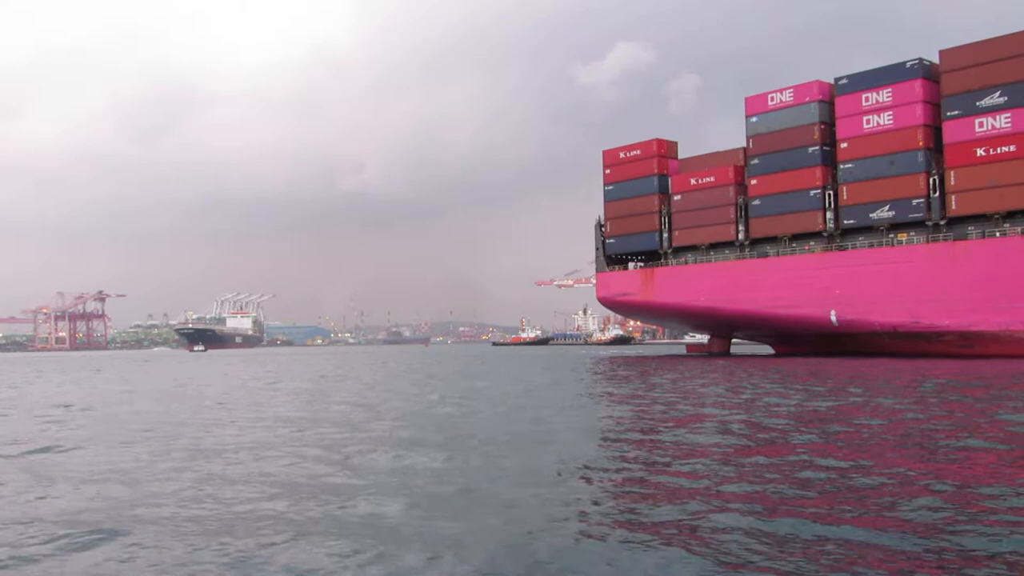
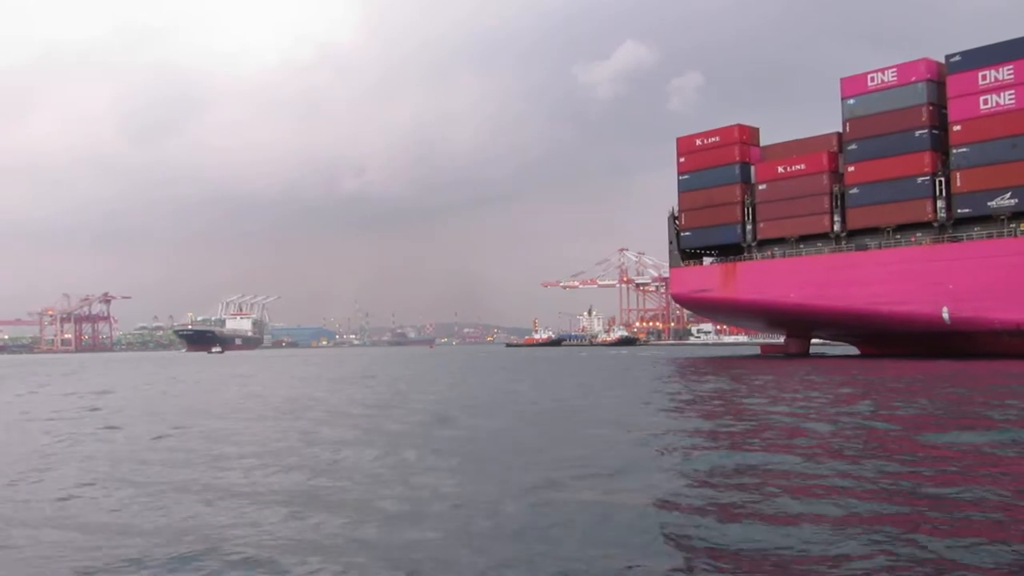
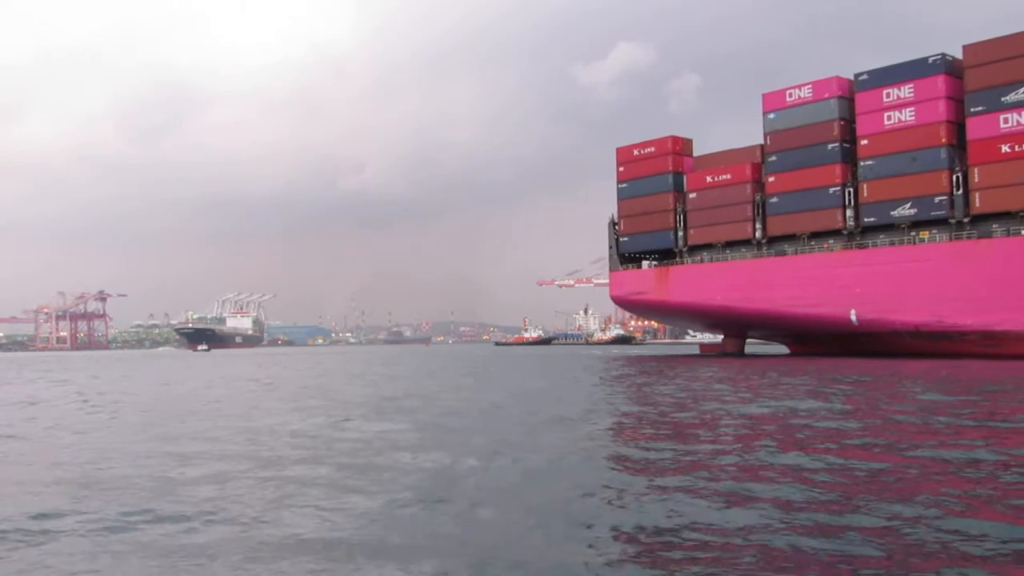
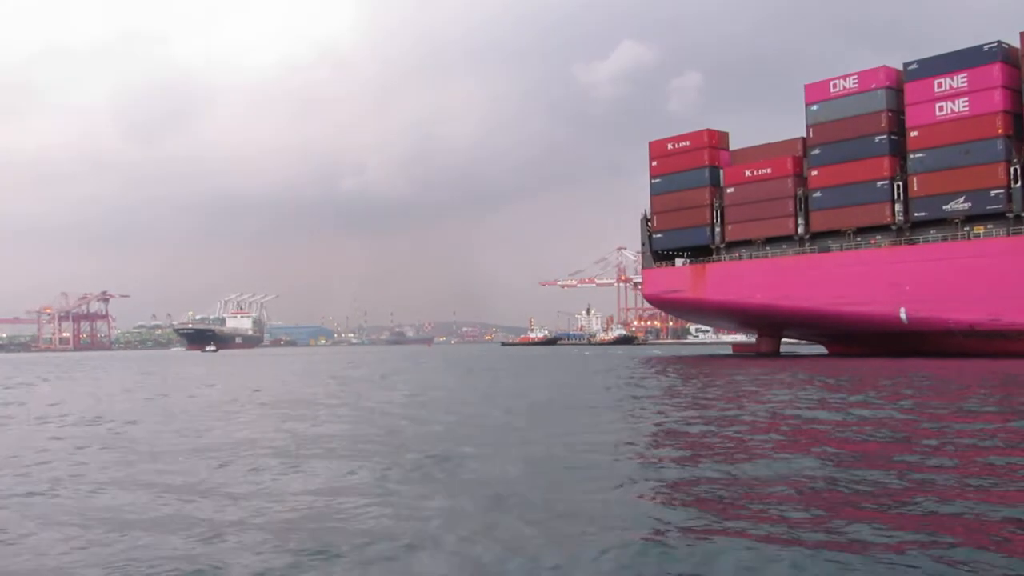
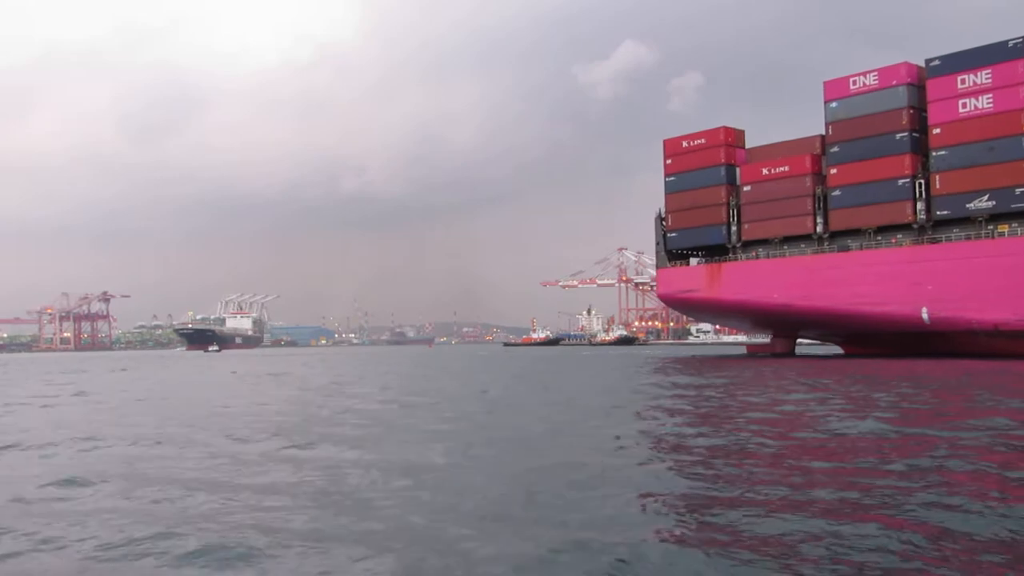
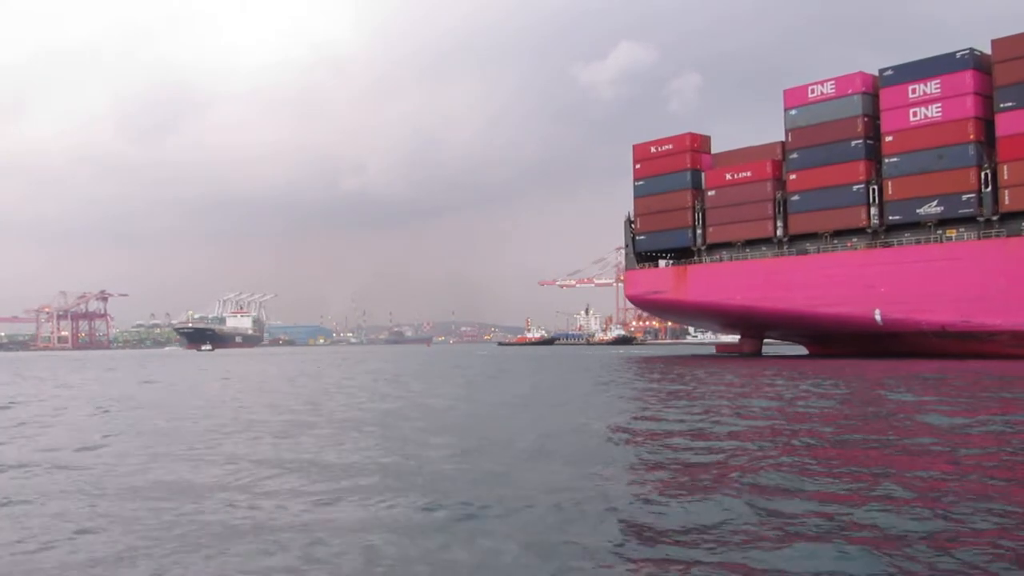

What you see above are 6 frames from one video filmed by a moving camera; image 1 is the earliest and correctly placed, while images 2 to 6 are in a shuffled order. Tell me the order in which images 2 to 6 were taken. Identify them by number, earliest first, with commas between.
3, 6, 4, 5, 2
